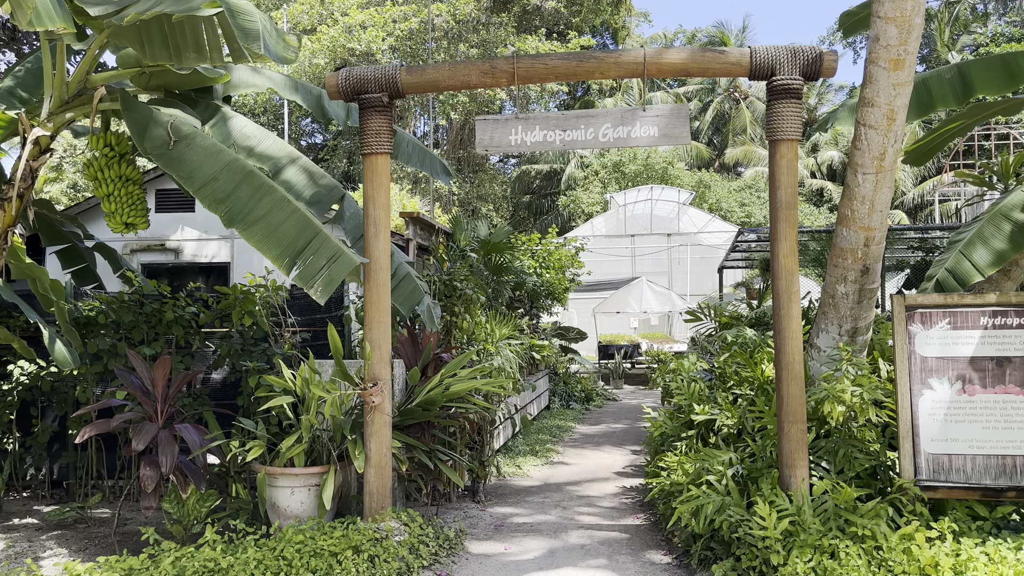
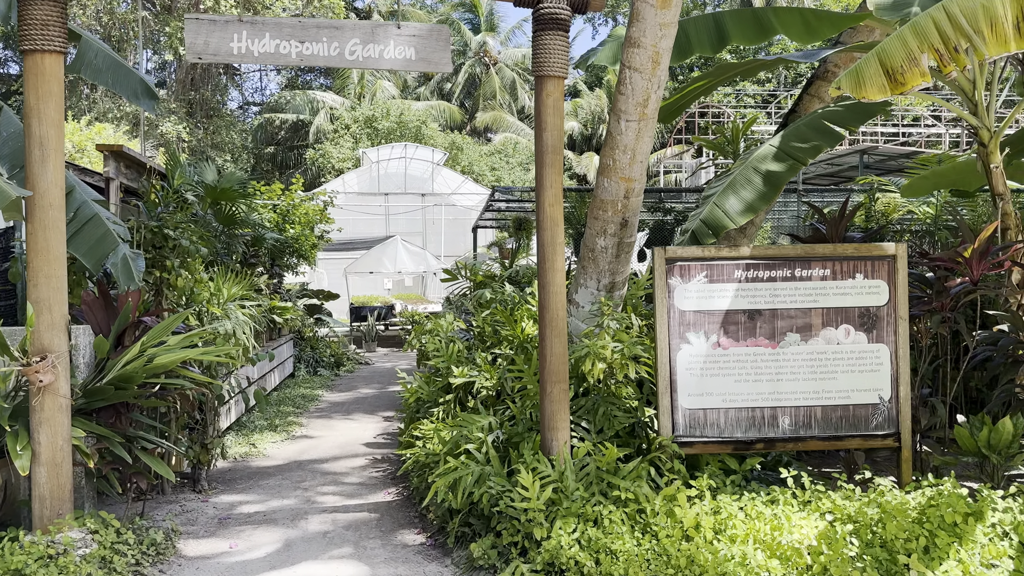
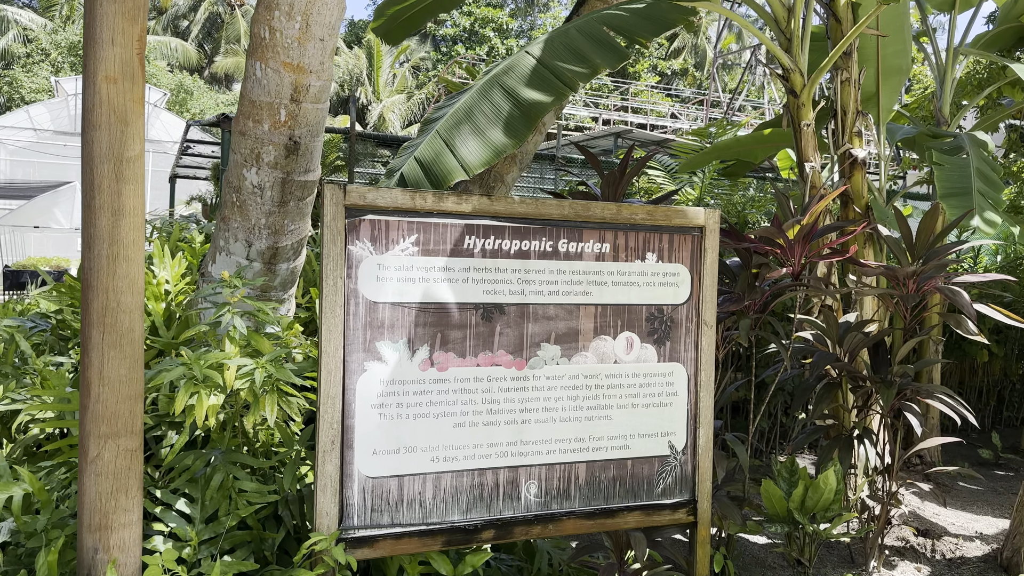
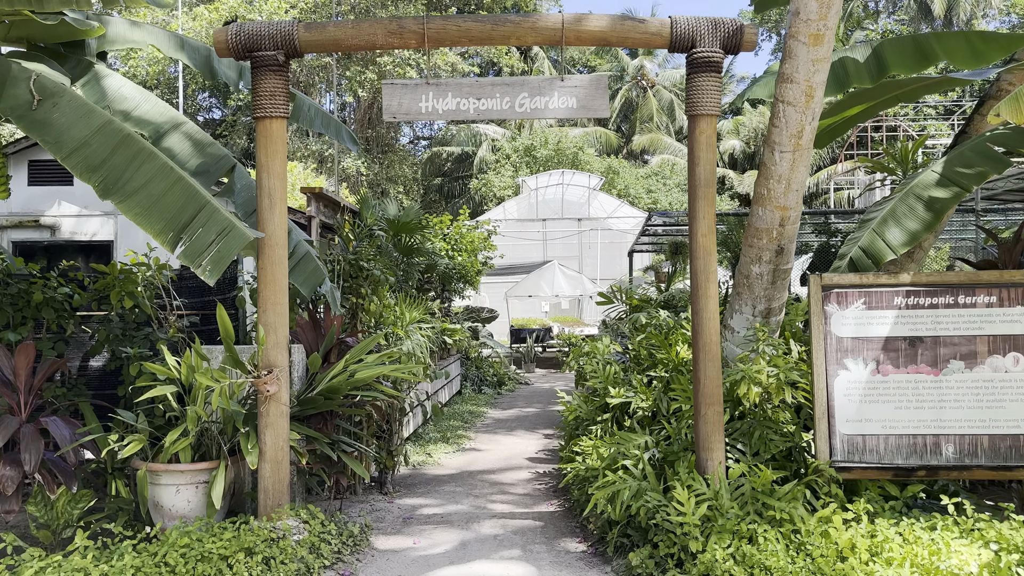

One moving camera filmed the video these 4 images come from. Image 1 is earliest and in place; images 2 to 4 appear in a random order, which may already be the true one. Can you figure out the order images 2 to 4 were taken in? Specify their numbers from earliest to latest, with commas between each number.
4, 2, 3
